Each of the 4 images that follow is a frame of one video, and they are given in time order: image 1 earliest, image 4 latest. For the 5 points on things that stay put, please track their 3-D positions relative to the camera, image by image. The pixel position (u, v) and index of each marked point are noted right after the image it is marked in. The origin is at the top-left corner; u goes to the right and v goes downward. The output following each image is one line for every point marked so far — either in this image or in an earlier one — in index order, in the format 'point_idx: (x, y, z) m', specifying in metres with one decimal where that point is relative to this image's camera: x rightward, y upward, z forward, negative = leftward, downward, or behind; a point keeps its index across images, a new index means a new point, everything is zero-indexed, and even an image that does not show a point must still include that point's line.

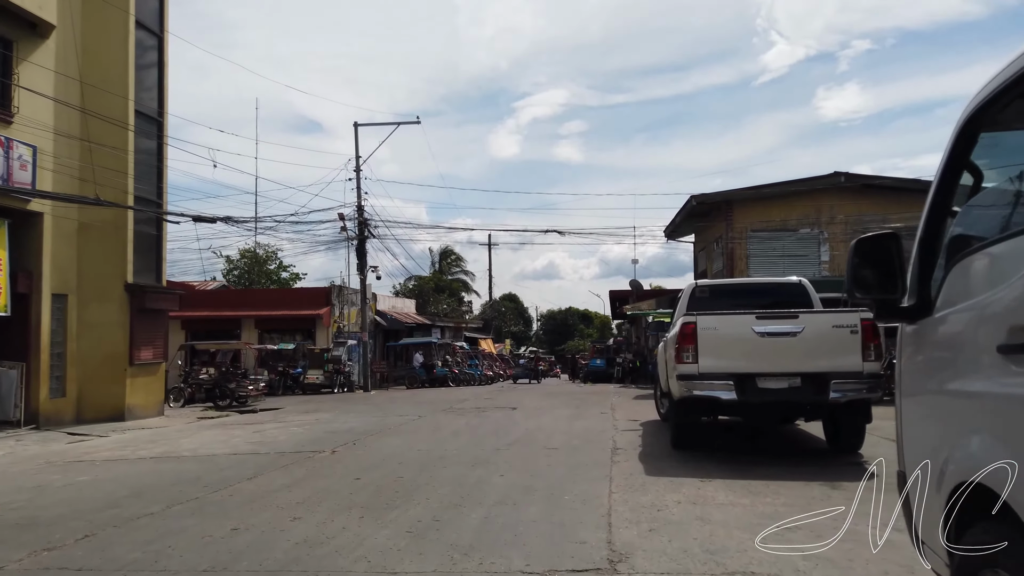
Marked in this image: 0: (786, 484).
0: (+2.6, -1.9, +7.7) m
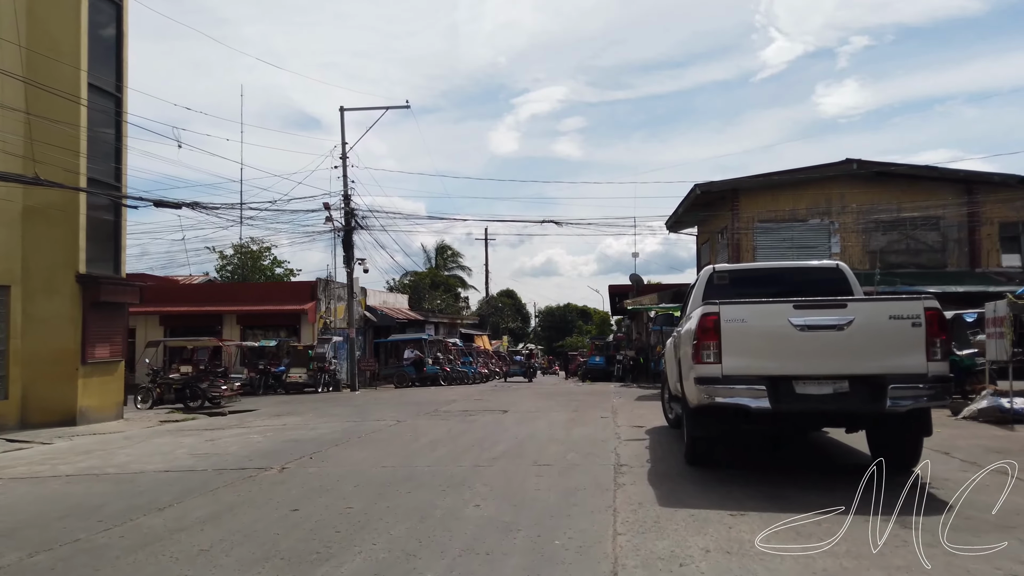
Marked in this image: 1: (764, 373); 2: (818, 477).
0: (+2.4, -1.7, +5.9) m
1: (+2.3, -0.8, +7.4) m
2: (+3.1, -1.9, +8.0) m
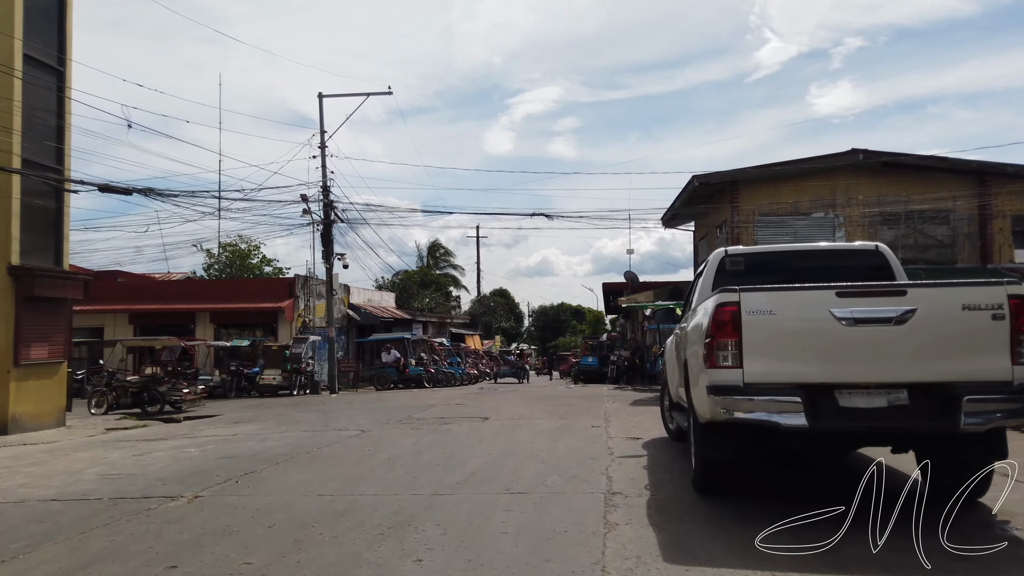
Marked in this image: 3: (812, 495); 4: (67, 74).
0: (+2.2, -1.6, +4.2) m
1: (+2.0, -0.7, +5.7) m
2: (+2.8, -1.8, +6.3) m
3: (+2.6, -1.8, +6.7) m
4: (-9.6, +4.6, +17.2) m
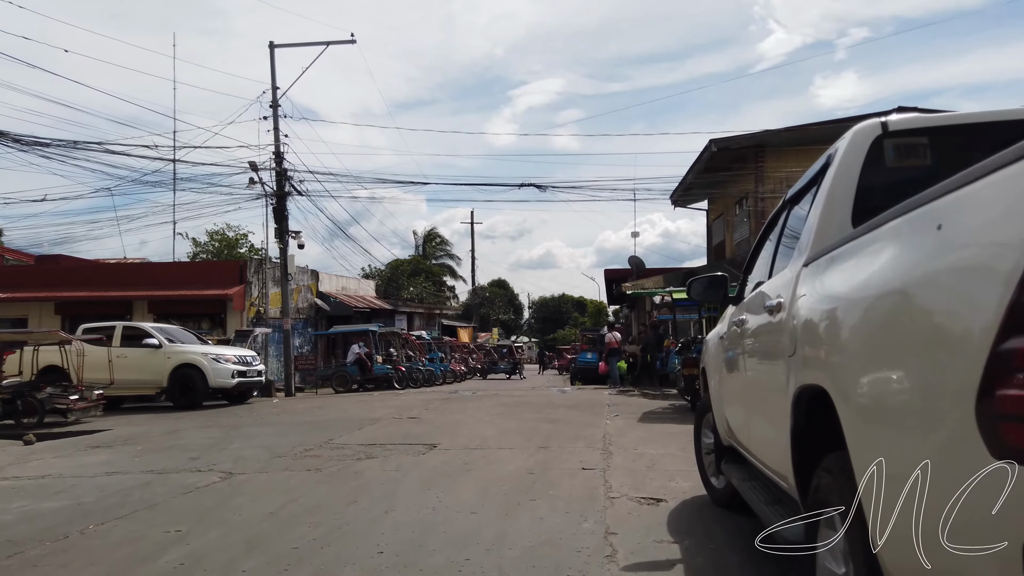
0: (+1.6, -1.3, -0.4) m
1: (+1.5, -0.4, +1.1) m
2: (+2.2, -1.5, +1.7) m
3: (+2.0, -1.4, +2.1) m
4: (-10.1, +5.0, +12.6) m
